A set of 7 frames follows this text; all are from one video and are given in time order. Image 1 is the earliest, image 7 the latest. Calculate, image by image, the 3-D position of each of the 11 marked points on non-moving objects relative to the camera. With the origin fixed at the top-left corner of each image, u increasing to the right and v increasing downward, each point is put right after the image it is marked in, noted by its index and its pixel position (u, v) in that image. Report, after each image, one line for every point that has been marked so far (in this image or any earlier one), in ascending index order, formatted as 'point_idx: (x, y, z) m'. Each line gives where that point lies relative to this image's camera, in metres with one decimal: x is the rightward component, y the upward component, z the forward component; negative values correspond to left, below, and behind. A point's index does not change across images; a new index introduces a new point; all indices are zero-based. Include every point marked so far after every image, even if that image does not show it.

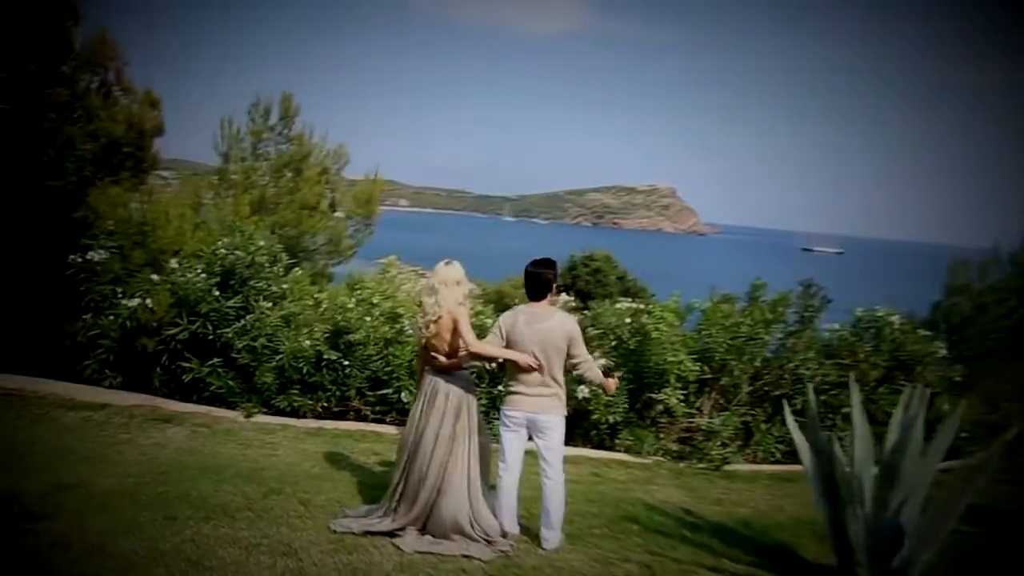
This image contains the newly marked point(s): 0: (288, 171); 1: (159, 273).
0: (-1.5, +0.8, +6.0) m
1: (-2.5, +0.1, +6.0) m
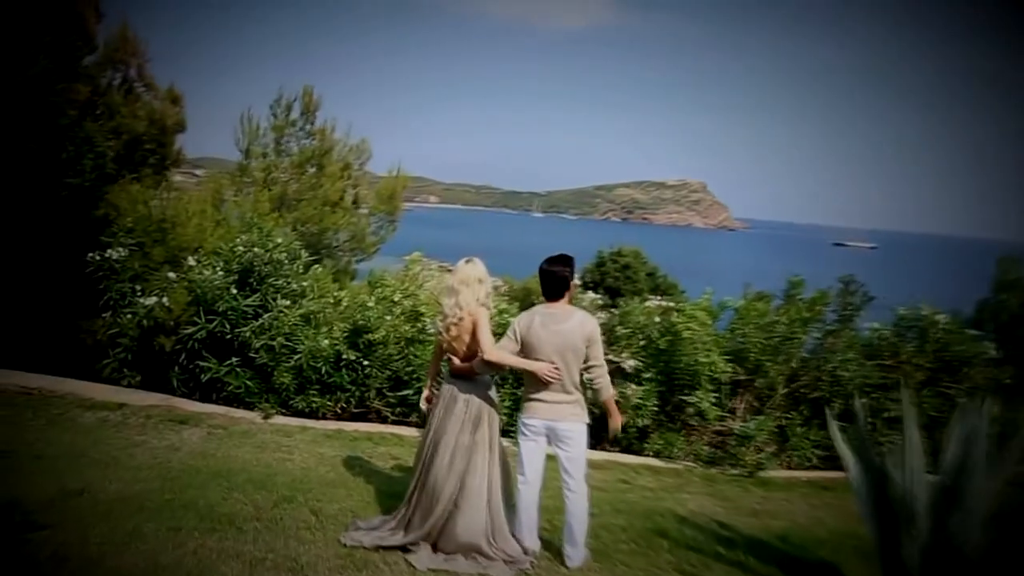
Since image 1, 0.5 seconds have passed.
0: (-1.4, +0.8, +5.8) m
1: (-2.3, +0.1, +5.9) m
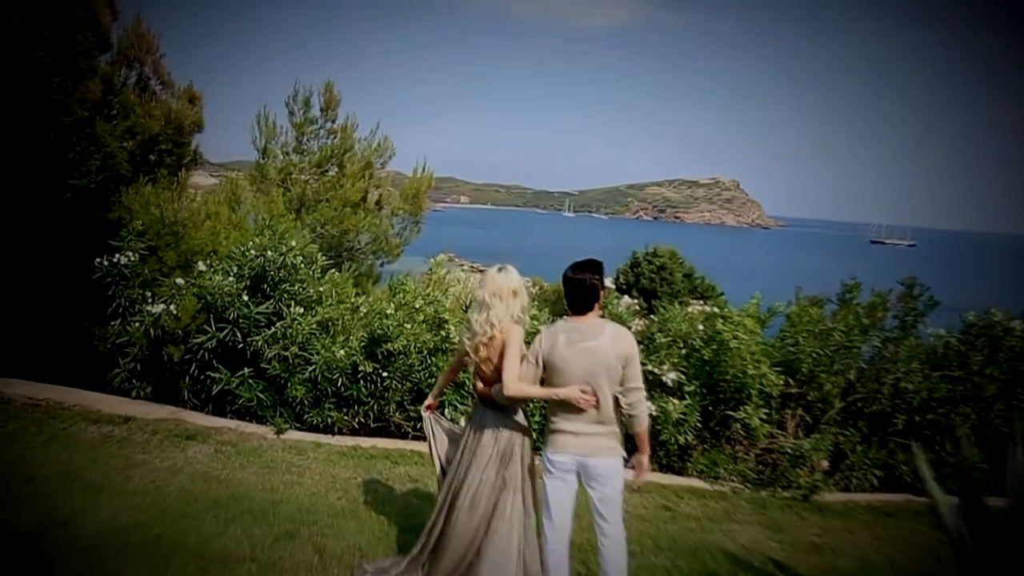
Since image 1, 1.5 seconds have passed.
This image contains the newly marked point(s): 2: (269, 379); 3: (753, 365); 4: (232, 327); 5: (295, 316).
0: (-1.2, +0.8, +5.5) m
1: (-2.1, +0.1, +5.5) m
2: (-1.5, -0.6, +5.3) m
3: (+1.4, -0.5, +5.1) m
4: (-1.8, -0.2, +5.4) m
5: (-1.4, -0.2, +5.4) m
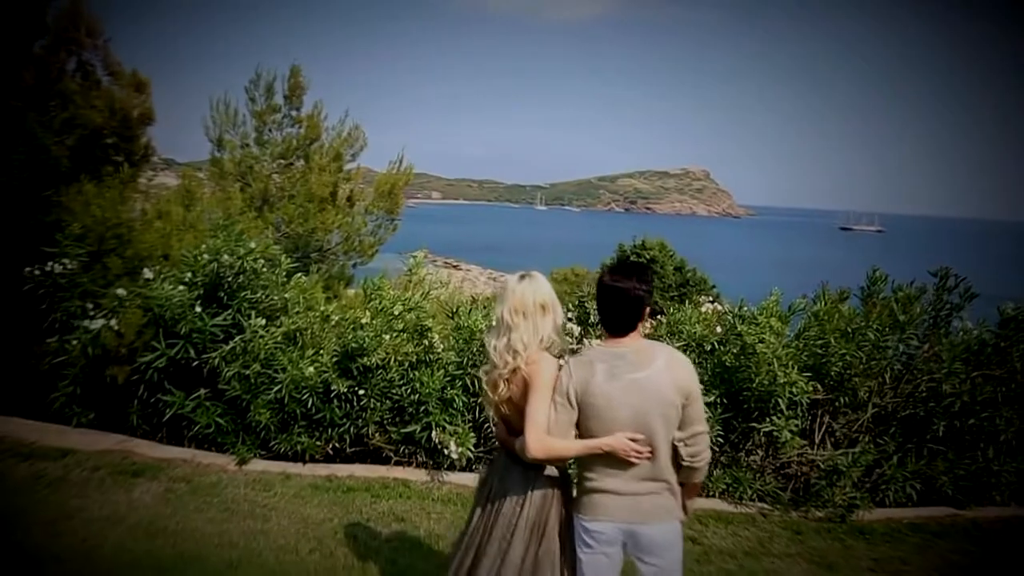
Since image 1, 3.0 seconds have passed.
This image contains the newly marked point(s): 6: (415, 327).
0: (-1.3, +0.7, +4.8) m
1: (-2.2, 0.0, +4.9) m
2: (-1.5, -0.6, +4.7) m
3: (+1.4, -0.4, +4.5) m
4: (-1.8, -0.3, +4.7) m
5: (-1.4, -0.2, +4.7) m
6: (-0.5, -0.2, +4.7) m
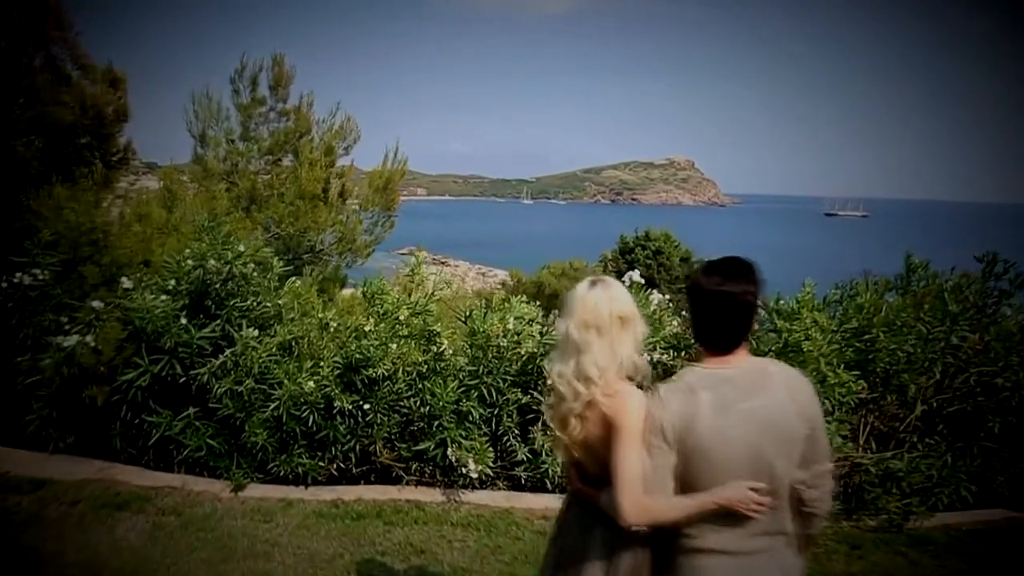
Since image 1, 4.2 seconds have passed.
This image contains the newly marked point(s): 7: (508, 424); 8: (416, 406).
0: (-1.2, +0.7, +4.4) m
1: (-2.1, 0.0, +4.4) m
2: (-1.4, -0.7, +4.3) m
3: (+1.5, -0.4, +4.1) m
4: (-1.7, -0.3, +4.3) m
5: (-1.3, -0.3, +4.3) m
6: (-0.4, -0.2, +4.2) m
7: (0.0, -0.7, +4.2) m
8: (-0.5, -0.6, +4.2) m
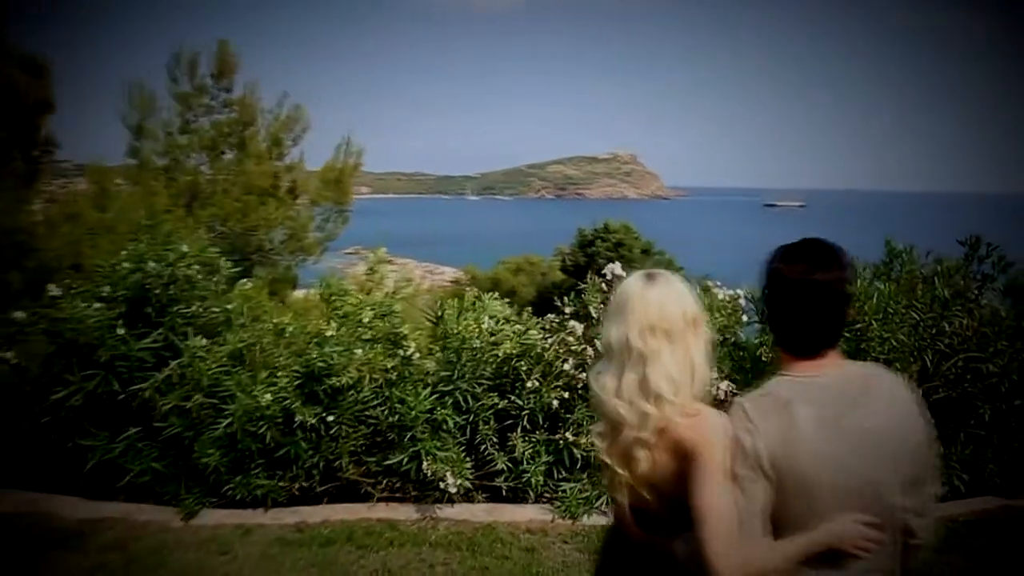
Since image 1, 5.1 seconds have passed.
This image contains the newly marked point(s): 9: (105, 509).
0: (-1.3, +0.7, +4.0) m
1: (-2.2, -0.1, +4.0) m
2: (-1.5, -0.7, +3.9) m
3: (+1.4, -0.3, +3.9) m
4: (-1.8, -0.4, +3.9) m
5: (-1.4, -0.3, +3.9) m
6: (-0.6, -0.2, +3.9) m
7: (-0.1, -0.6, +3.9) m
8: (-0.6, -0.6, +3.8) m
9: (-1.8, -1.0, +3.8) m
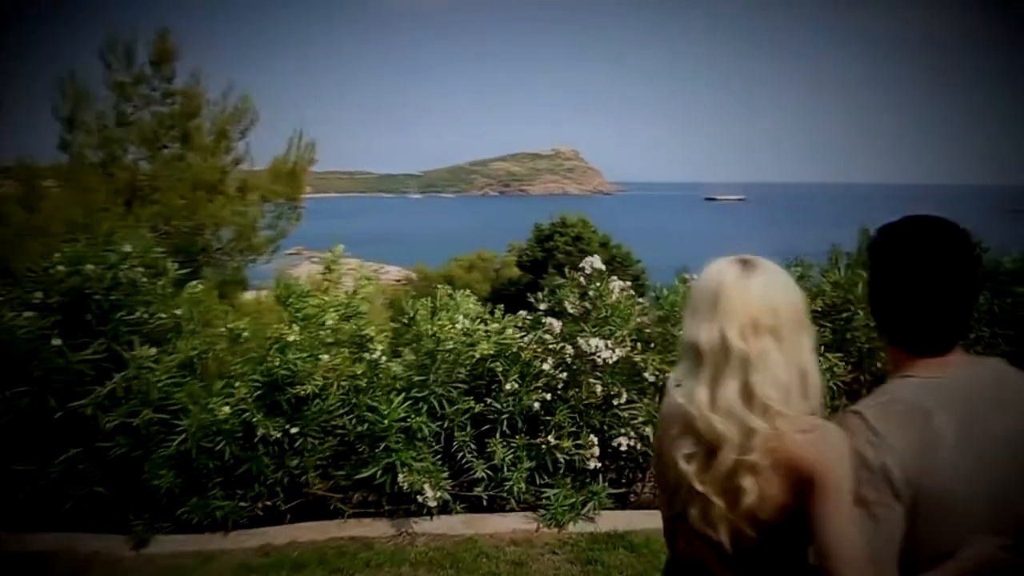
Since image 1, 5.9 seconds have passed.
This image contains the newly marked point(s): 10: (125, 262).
0: (-1.5, +0.7, +3.7) m
1: (-2.3, -0.1, +3.6) m
2: (-1.6, -0.7, +3.5) m
3: (+1.3, -0.3, +3.7) m
4: (-1.9, -0.4, +3.5) m
5: (-1.5, -0.3, +3.5) m
6: (-0.7, -0.2, +3.6) m
7: (-0.2, -0.6, +3.6) m
8: (-0.7, -0.6, +3.6) m
9: (-1.9, -1.0, +3.4) m
10: (-1.6, +0.1, +3.6) m
